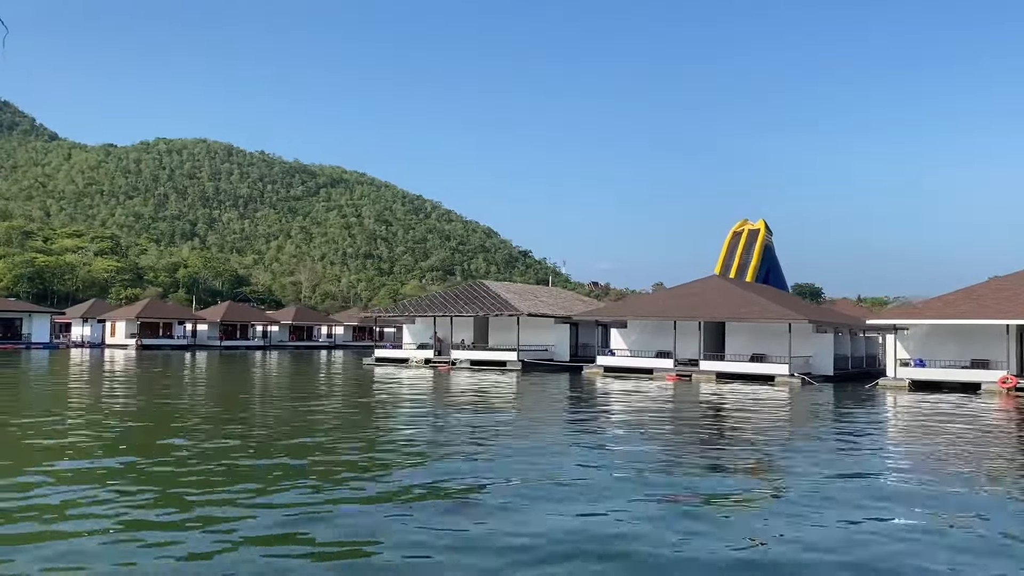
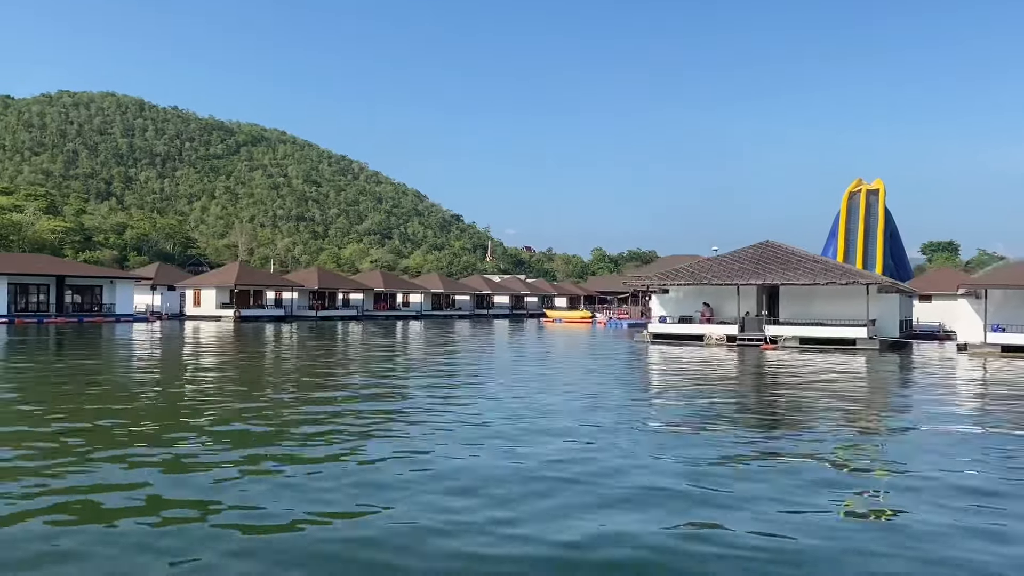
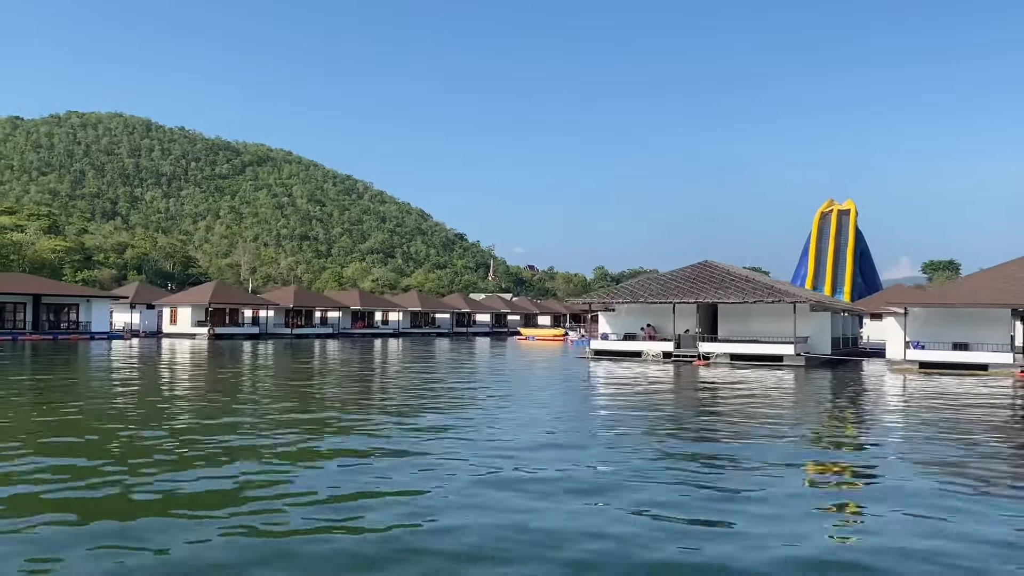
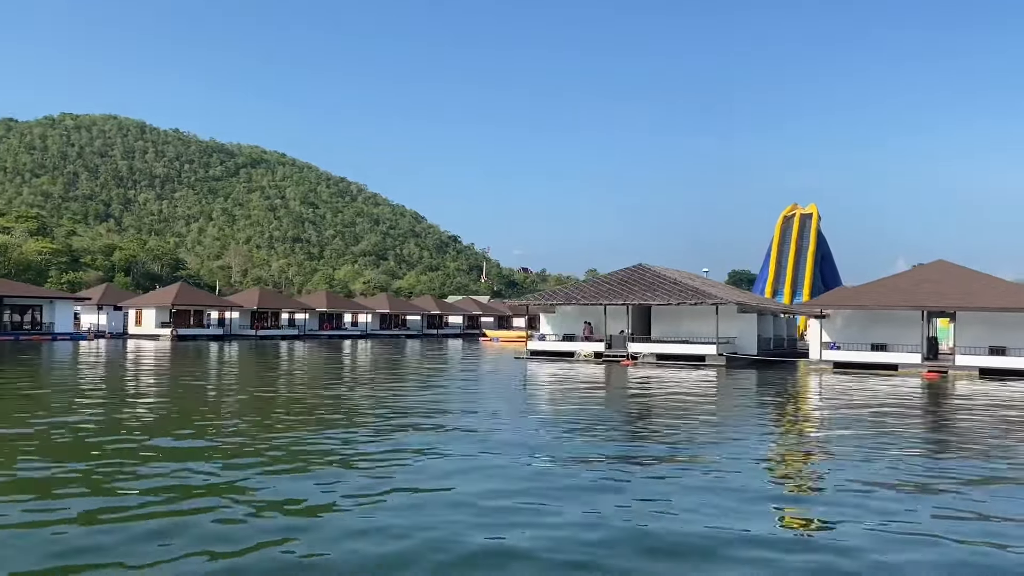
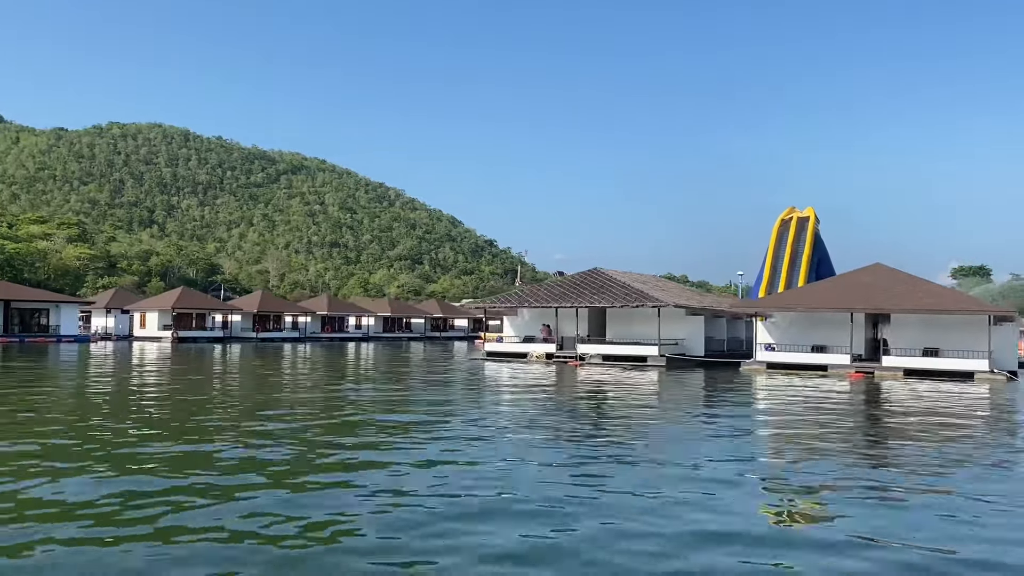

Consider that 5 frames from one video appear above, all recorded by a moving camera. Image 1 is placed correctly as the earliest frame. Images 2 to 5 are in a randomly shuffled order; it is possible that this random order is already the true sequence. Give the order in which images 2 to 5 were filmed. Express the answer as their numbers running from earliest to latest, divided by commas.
5, 4, 3, 2
